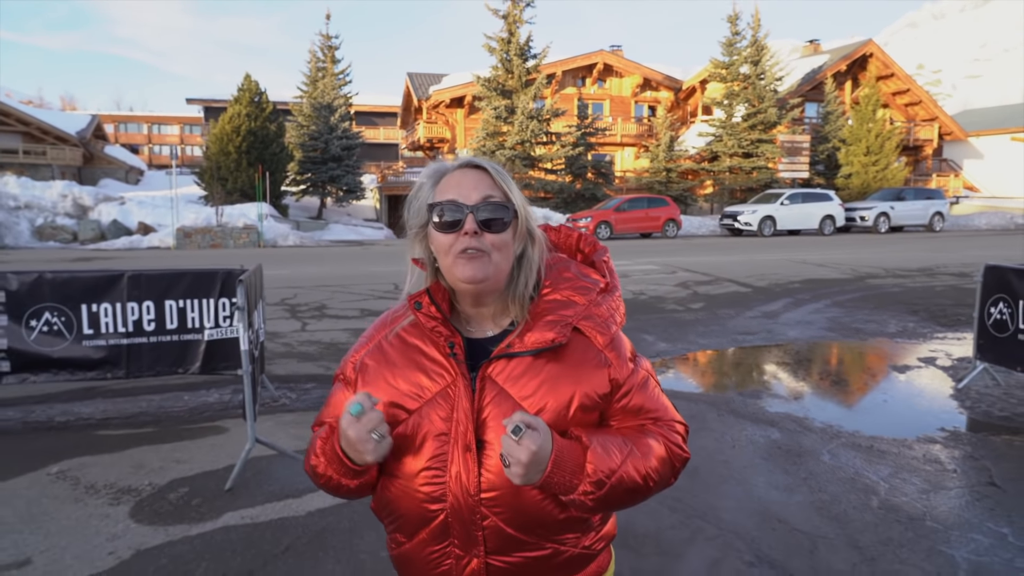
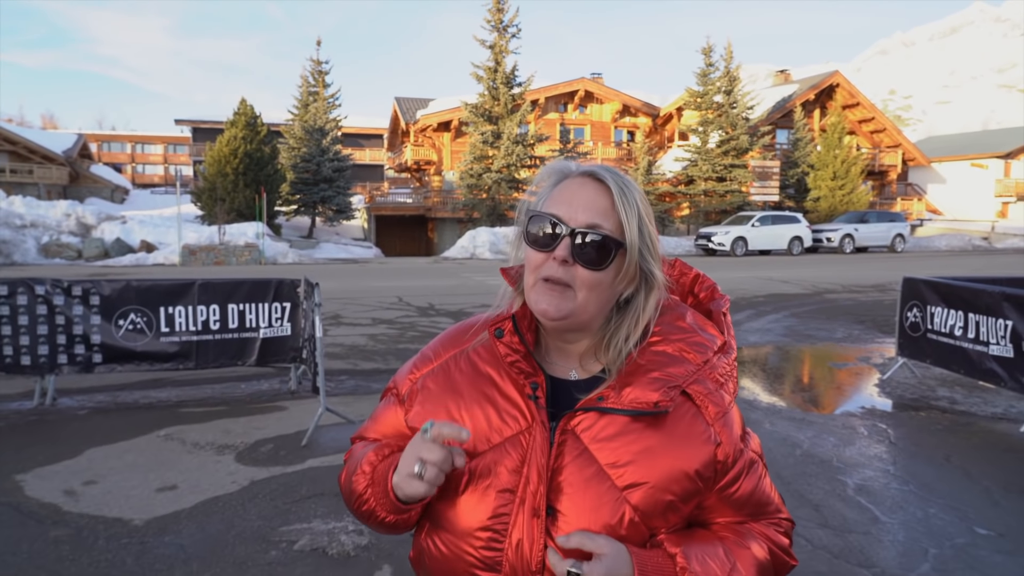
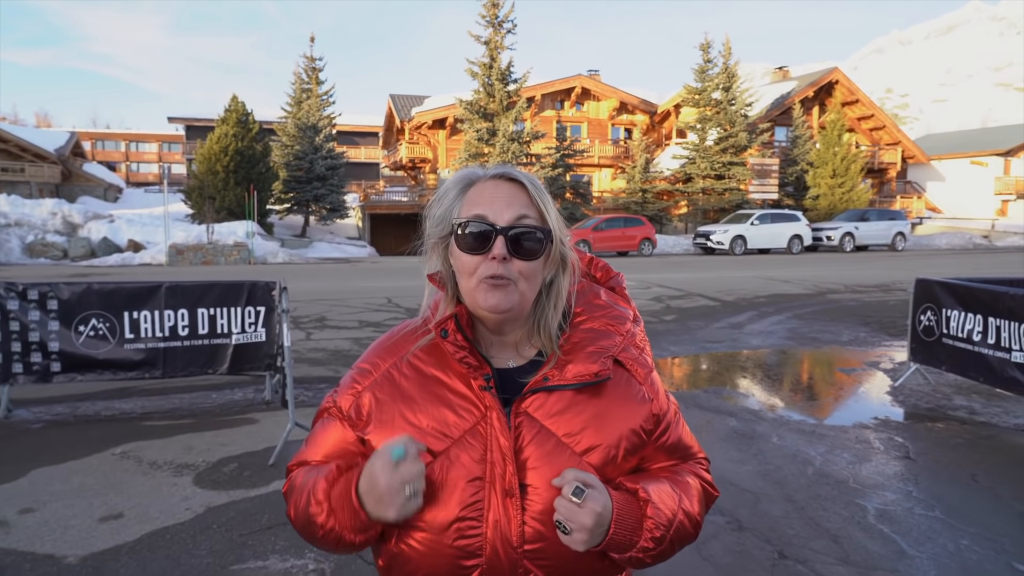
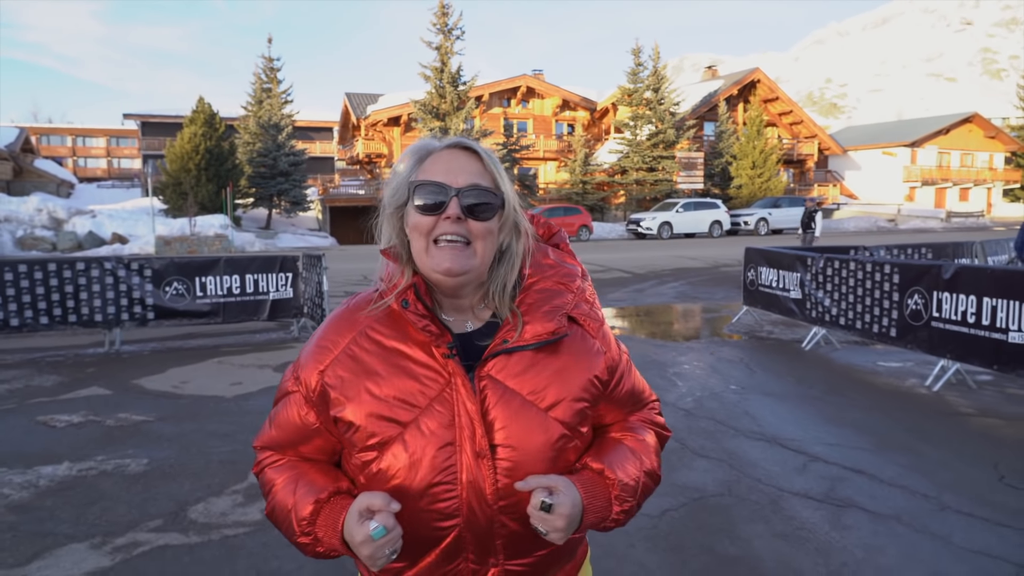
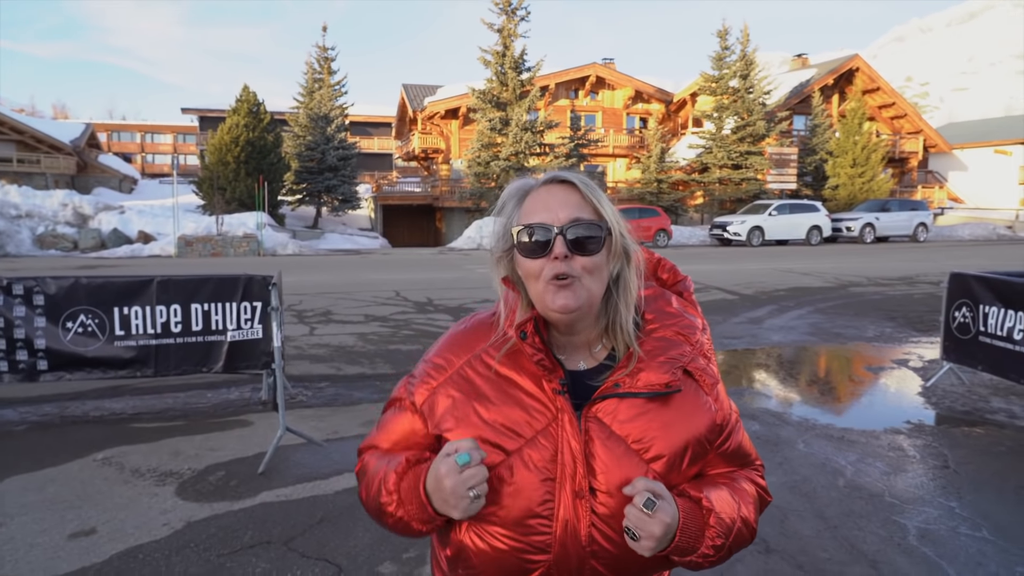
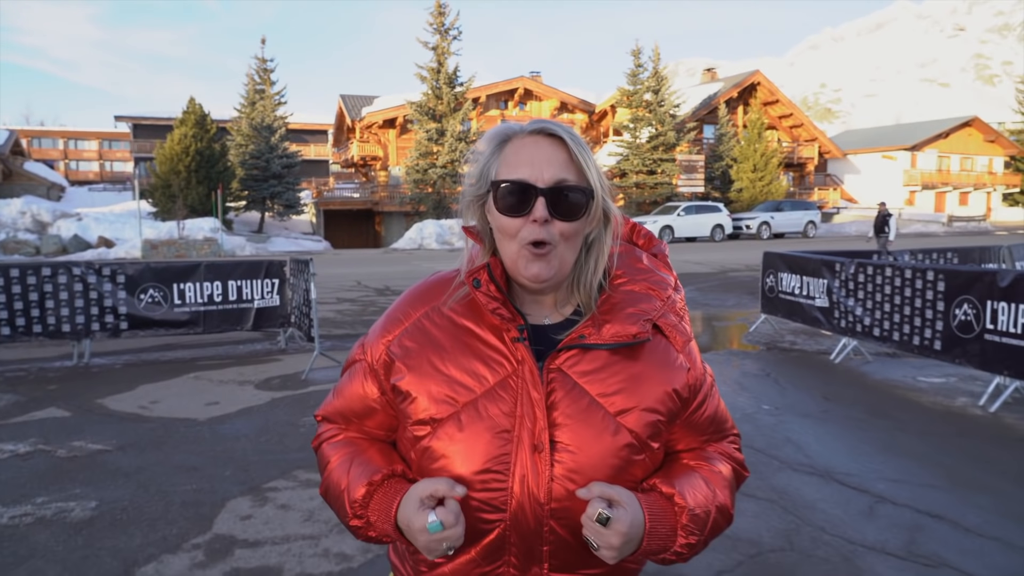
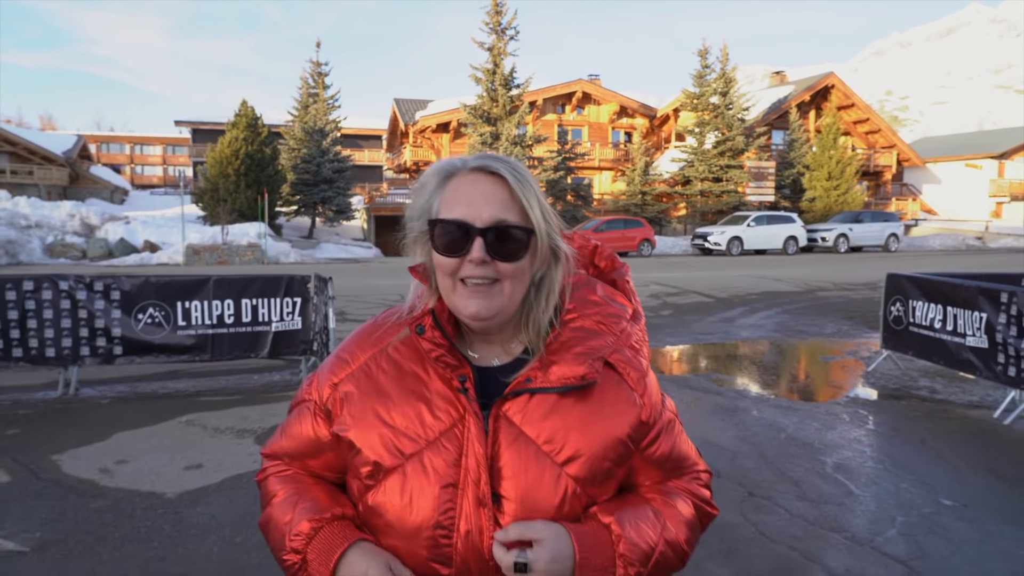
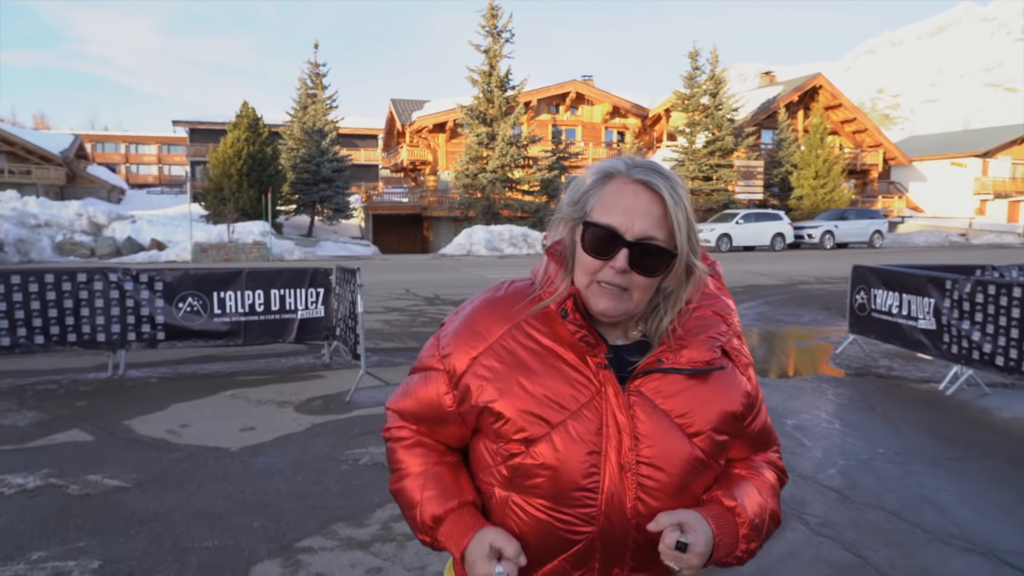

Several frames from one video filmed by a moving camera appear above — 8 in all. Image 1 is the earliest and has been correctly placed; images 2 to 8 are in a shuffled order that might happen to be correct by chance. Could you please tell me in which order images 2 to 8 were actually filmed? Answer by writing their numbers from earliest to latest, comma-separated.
5, 3, 2, 7, 8, 6, 4
